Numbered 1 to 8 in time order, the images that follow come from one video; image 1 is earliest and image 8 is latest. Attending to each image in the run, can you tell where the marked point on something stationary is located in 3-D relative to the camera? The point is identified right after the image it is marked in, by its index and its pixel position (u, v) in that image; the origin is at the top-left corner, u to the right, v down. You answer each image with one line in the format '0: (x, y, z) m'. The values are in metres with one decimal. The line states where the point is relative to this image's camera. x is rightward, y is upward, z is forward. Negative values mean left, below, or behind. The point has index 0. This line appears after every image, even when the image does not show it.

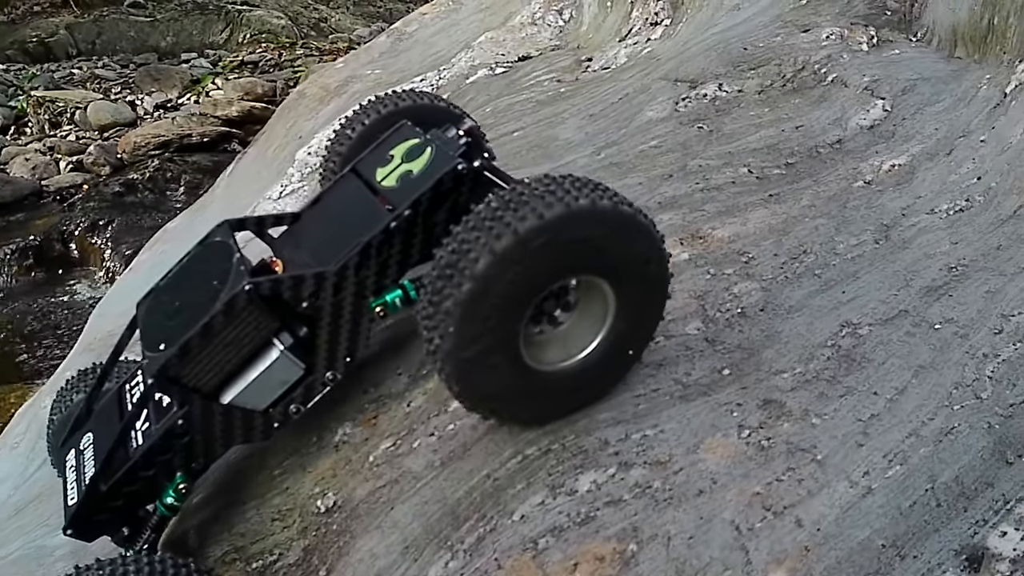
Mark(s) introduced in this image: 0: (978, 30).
0: (+4.3, +2.4, +5.7) m
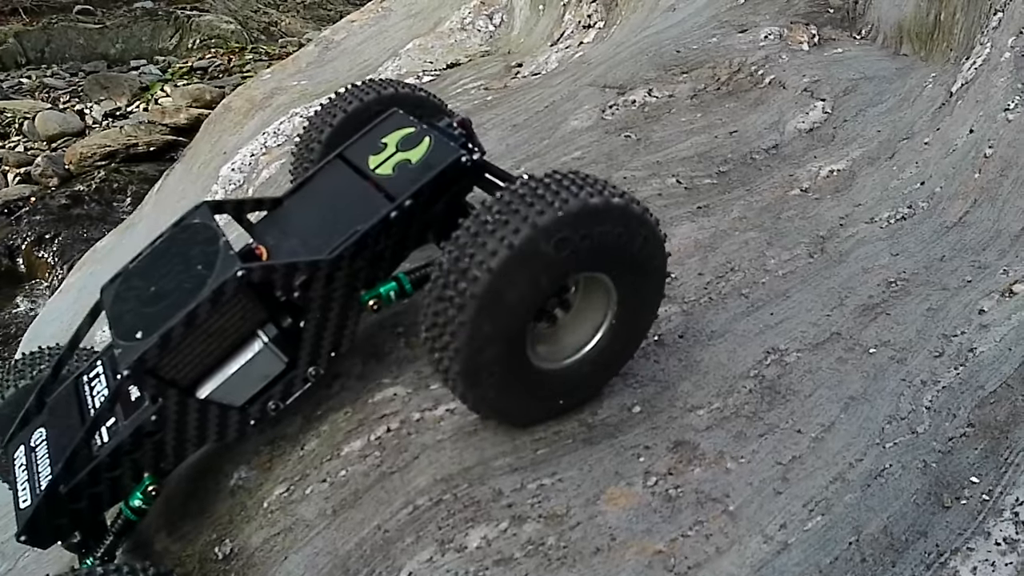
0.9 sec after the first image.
0: (+3.6, +2.3, +5.4) m
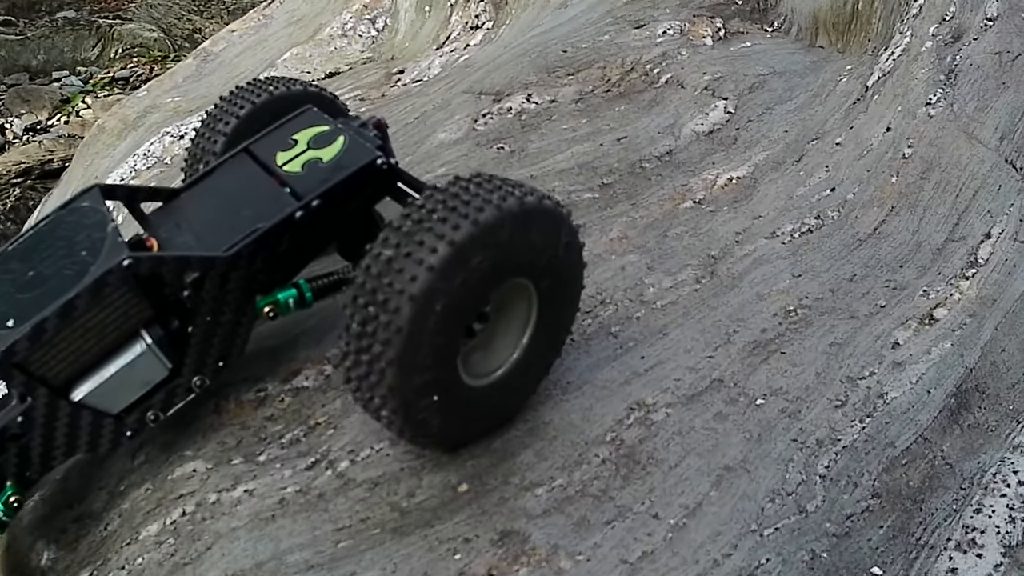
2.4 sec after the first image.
0: (+2.5, +2.1, +4.8) m
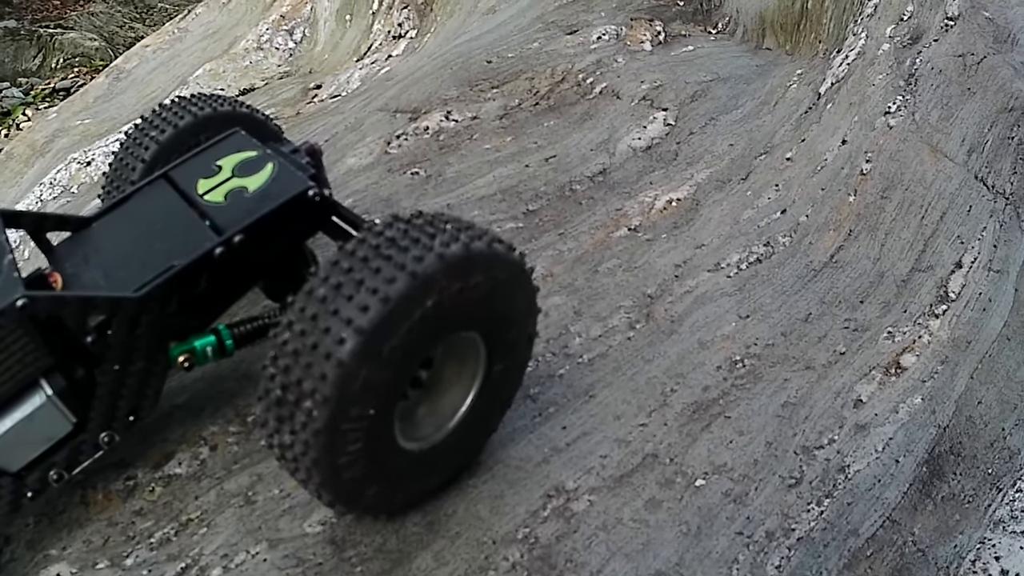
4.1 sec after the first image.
0: (+2.0, +1.9, +4.3) m
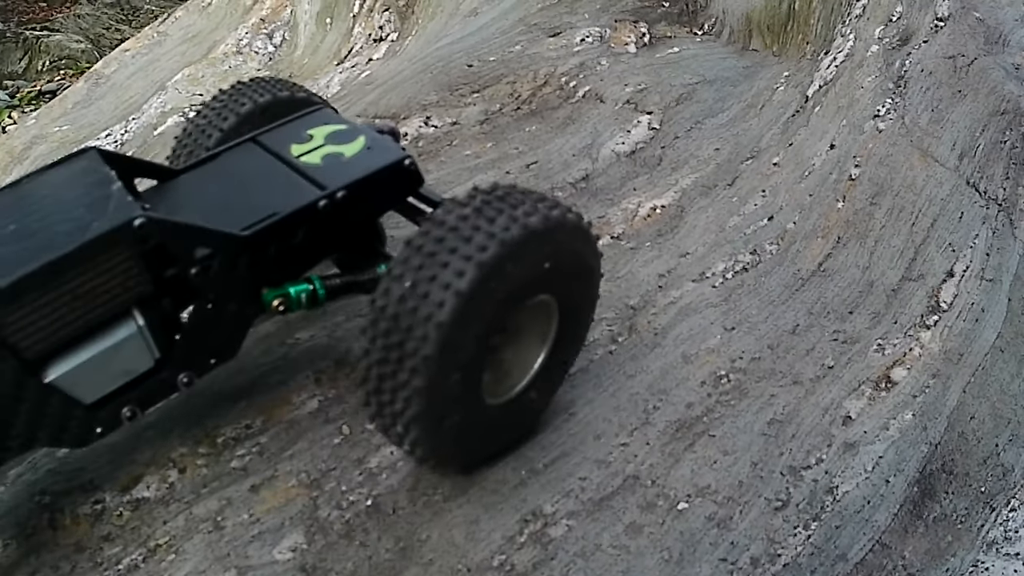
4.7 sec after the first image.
0: (+1.8, +1.9, +4.2) m
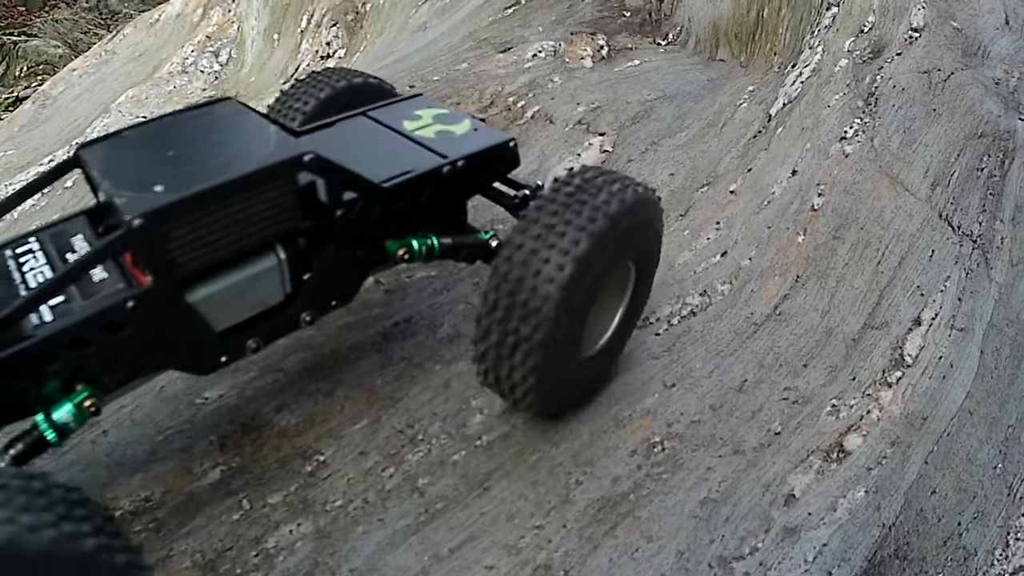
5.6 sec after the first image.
0: (+1.5, +1.7, +3.9) m
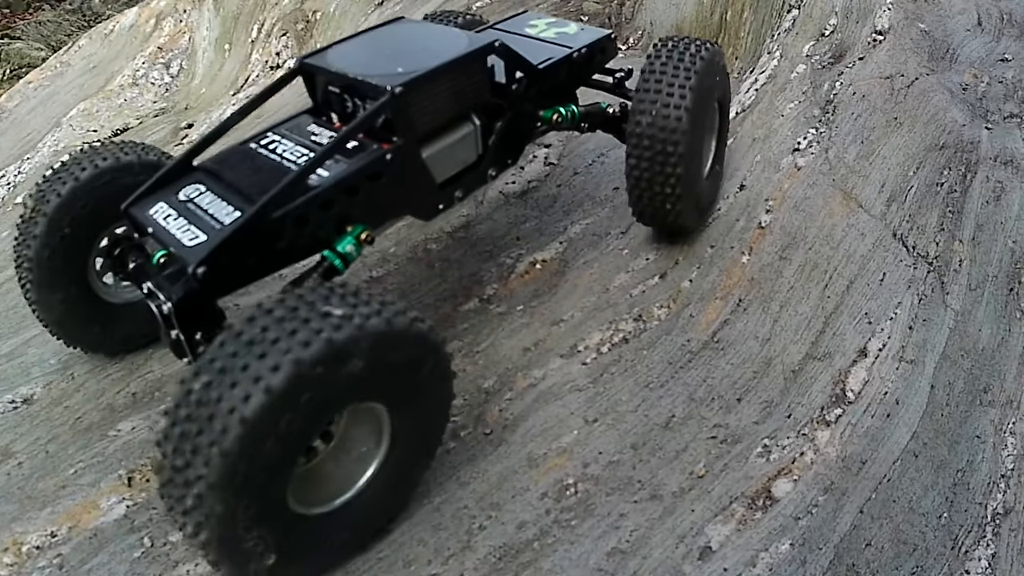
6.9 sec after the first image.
0: (+1.2, +1.6, +3.7) m
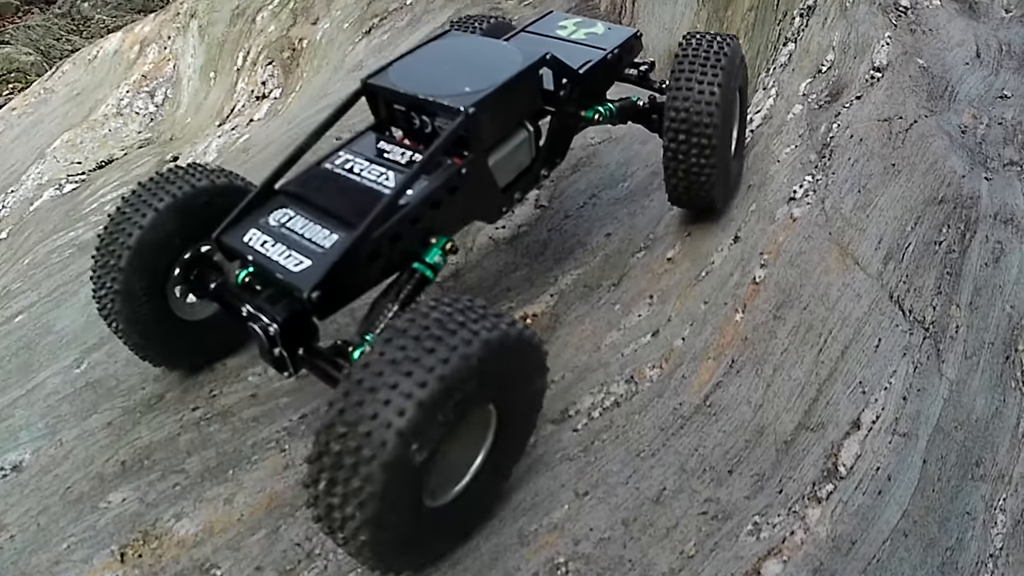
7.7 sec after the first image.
0: (+1.1, +1.3, +3.6) m
